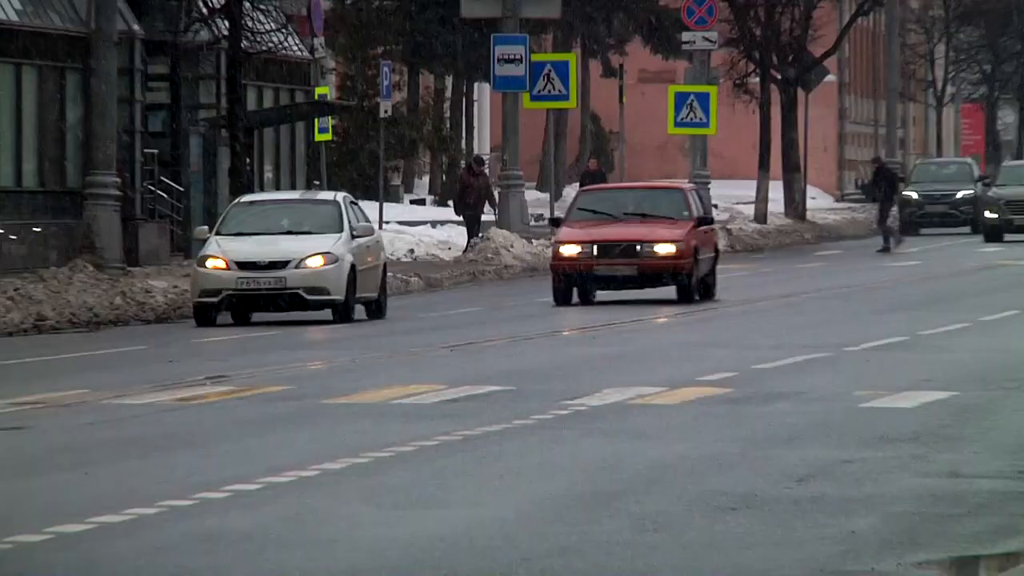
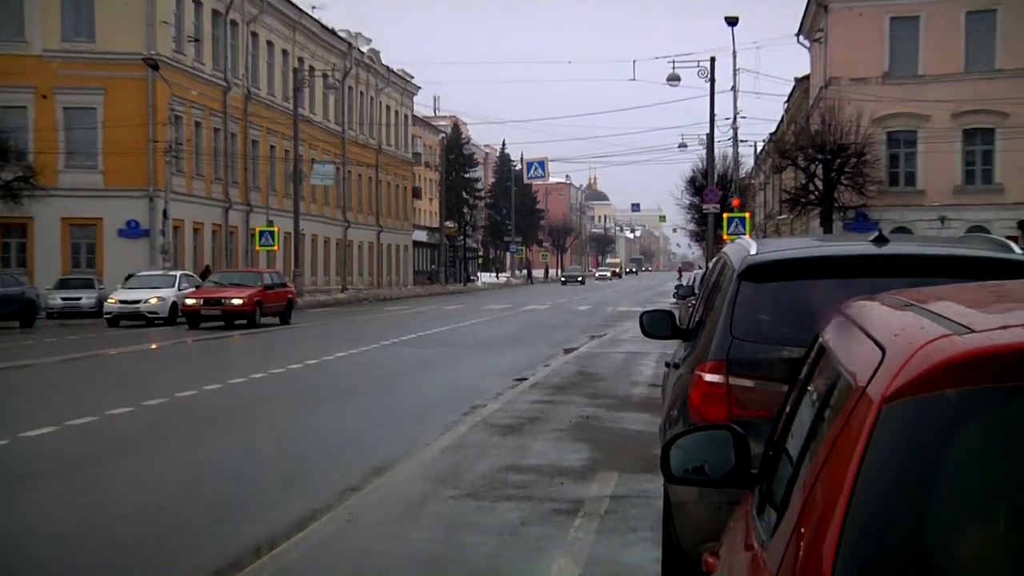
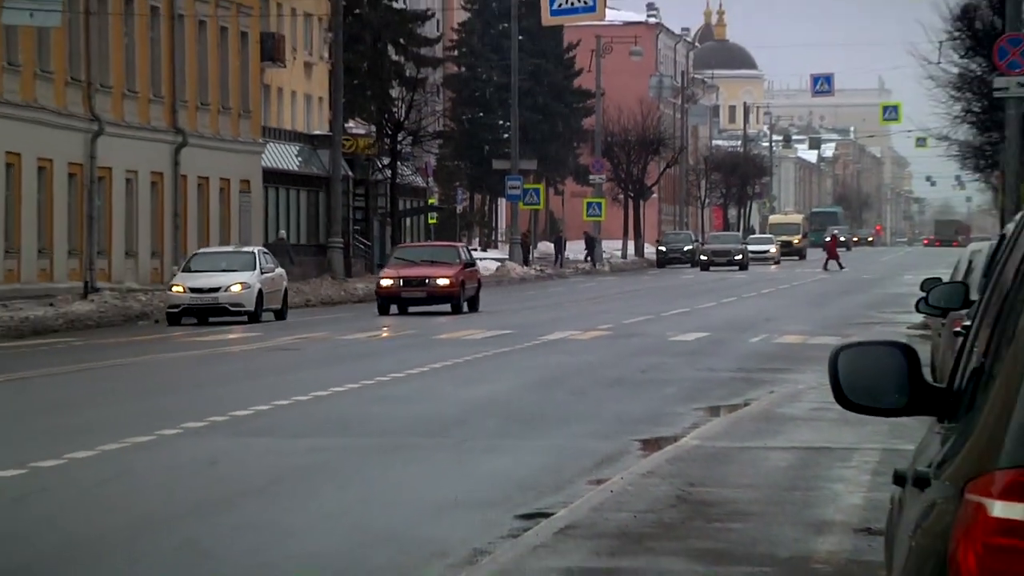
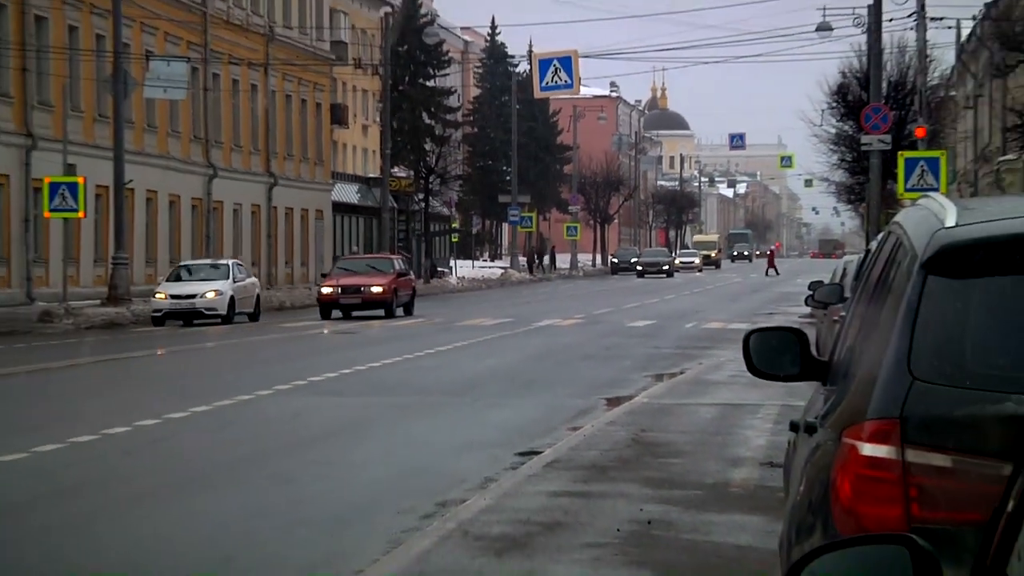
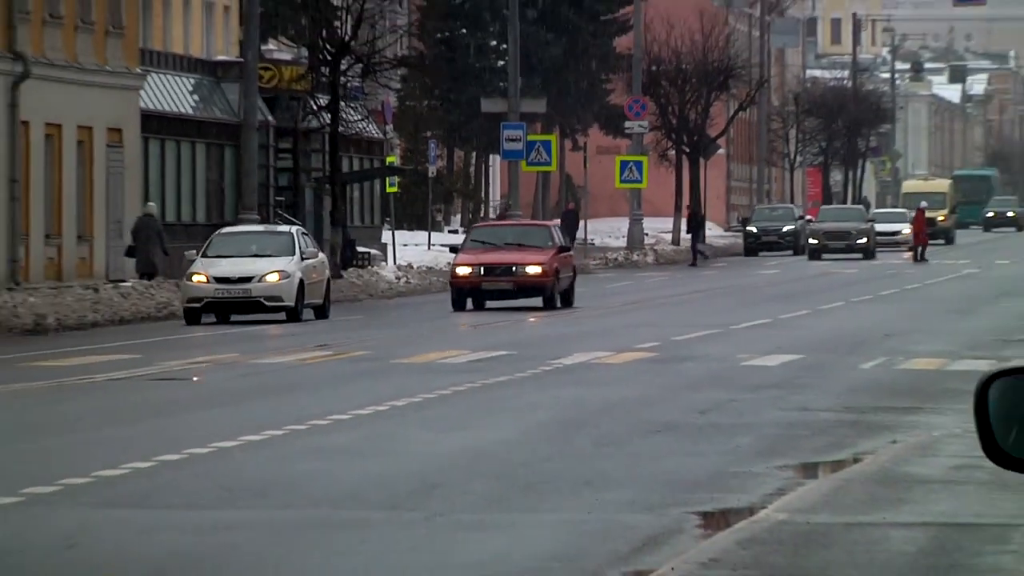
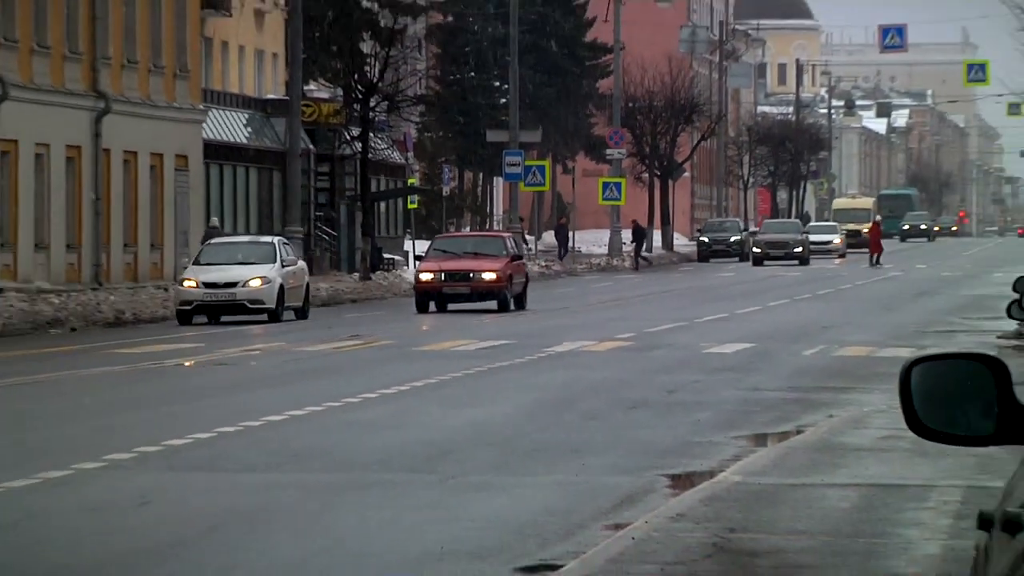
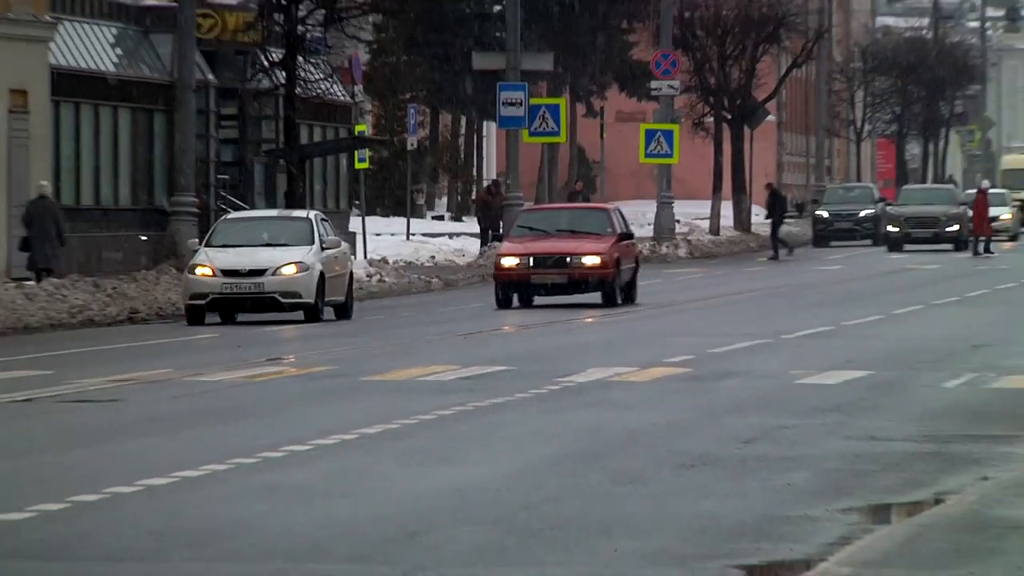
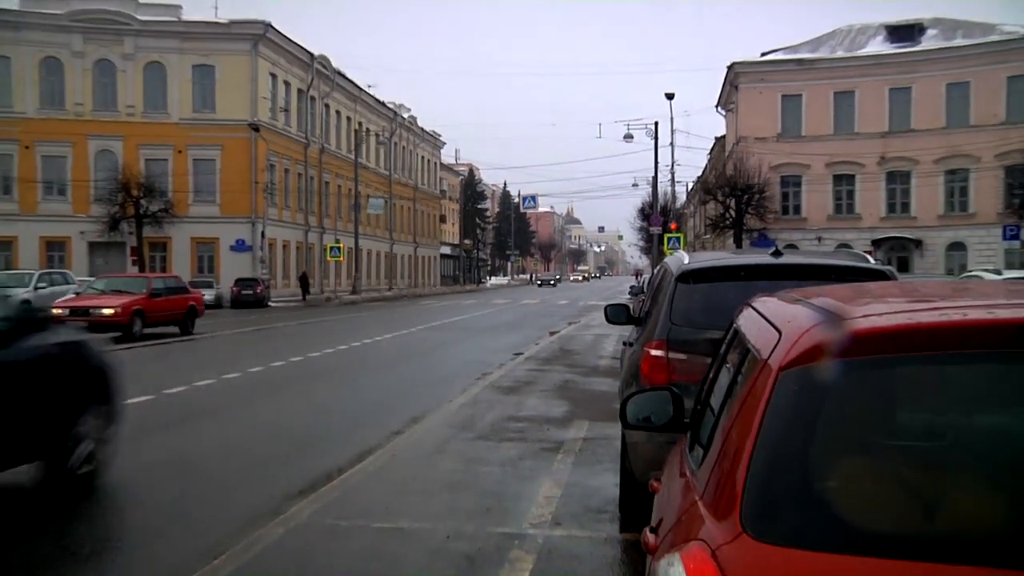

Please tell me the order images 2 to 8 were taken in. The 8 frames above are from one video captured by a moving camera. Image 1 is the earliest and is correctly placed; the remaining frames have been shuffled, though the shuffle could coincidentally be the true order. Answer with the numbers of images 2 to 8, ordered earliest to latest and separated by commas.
7, 5, 6, 3, 4, 2, 8
